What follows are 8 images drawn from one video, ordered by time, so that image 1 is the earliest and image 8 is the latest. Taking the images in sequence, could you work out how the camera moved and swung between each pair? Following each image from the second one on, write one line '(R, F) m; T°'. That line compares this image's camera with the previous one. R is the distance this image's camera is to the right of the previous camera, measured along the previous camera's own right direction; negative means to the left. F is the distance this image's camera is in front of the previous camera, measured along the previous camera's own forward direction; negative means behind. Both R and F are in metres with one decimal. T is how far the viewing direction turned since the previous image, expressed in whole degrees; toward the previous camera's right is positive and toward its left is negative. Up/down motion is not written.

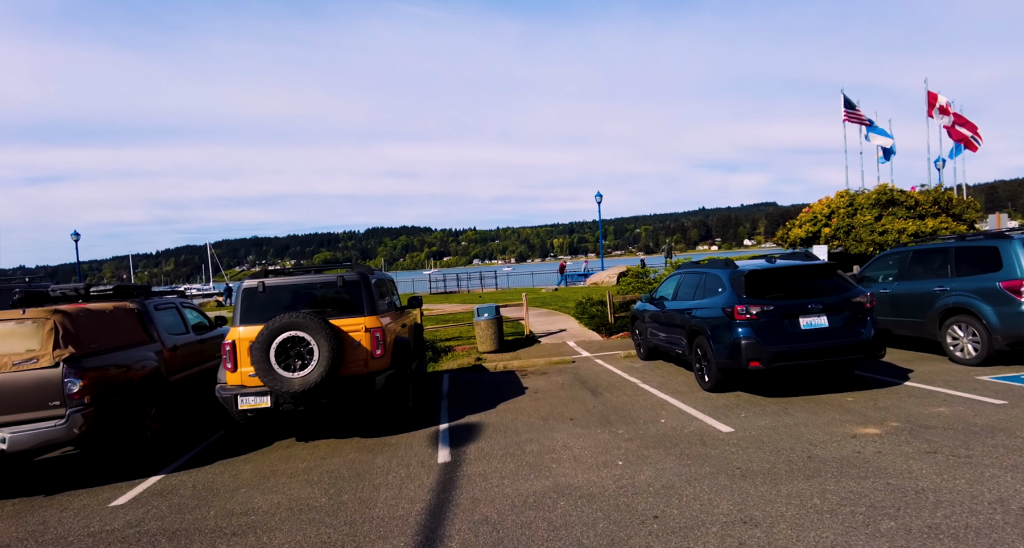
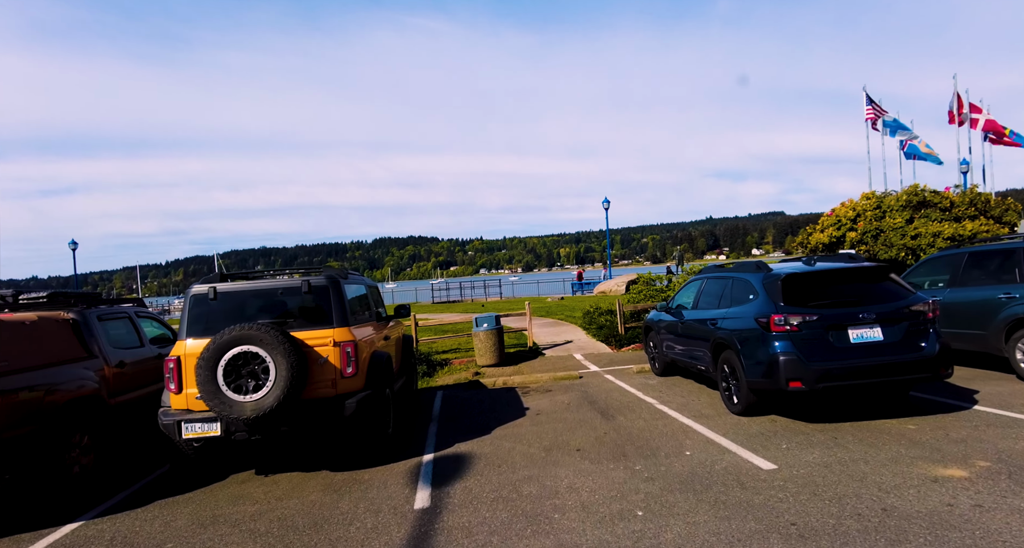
(+0.1, +1.0) m; -1°
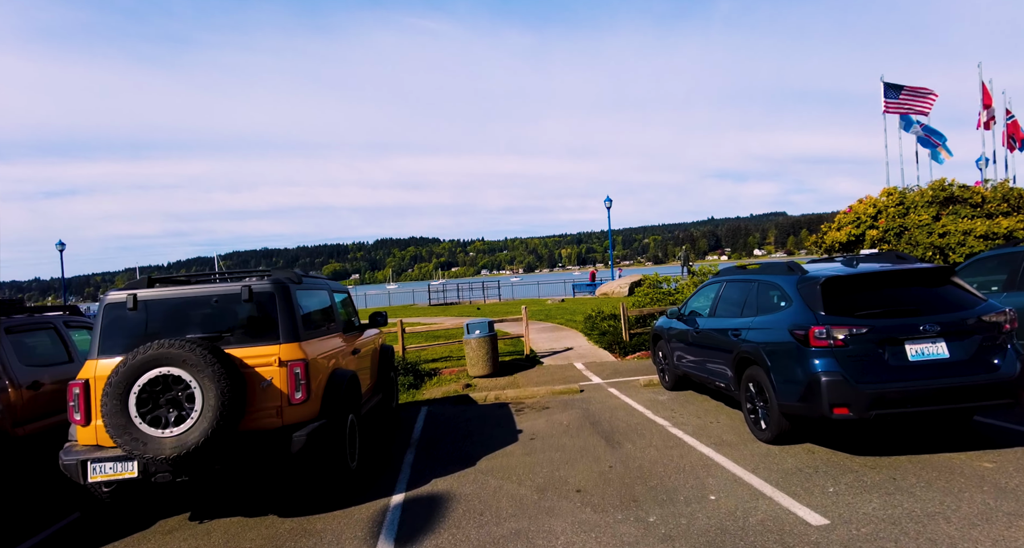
(+0.1, +1.0) m; 0°
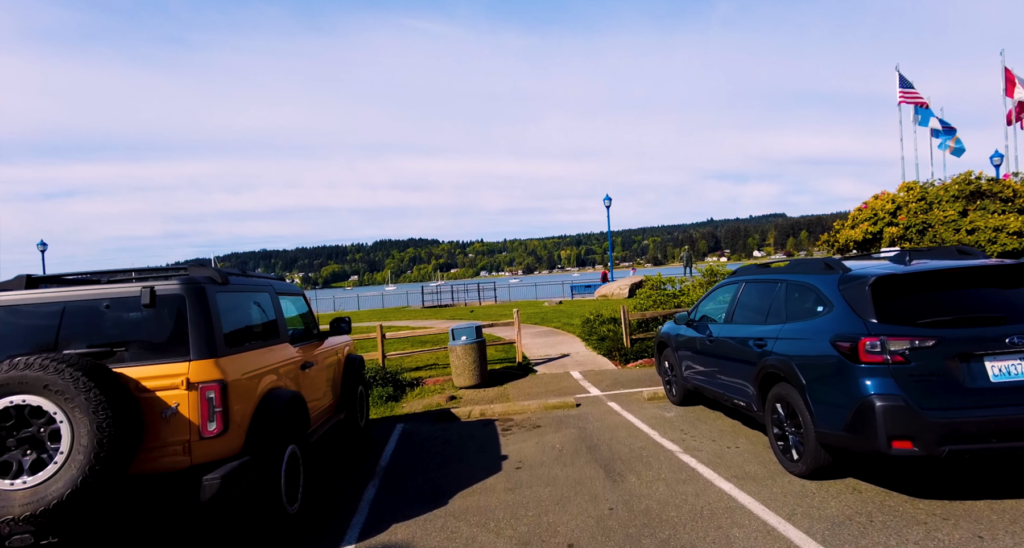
(+0.2, +1.0) m; 0°
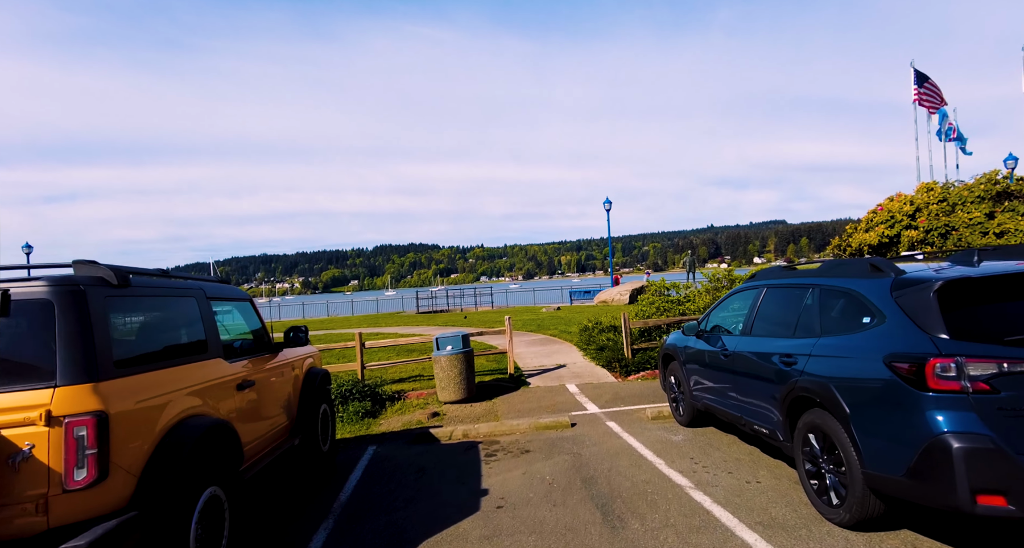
(+0.2, +0.9) m; 0°
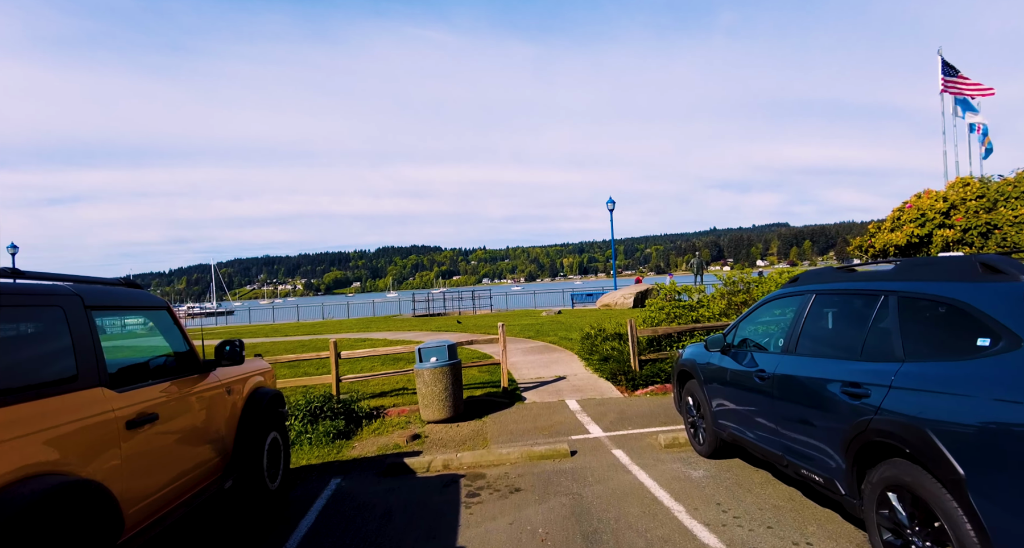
(+0.1, +1.1) m; 0°
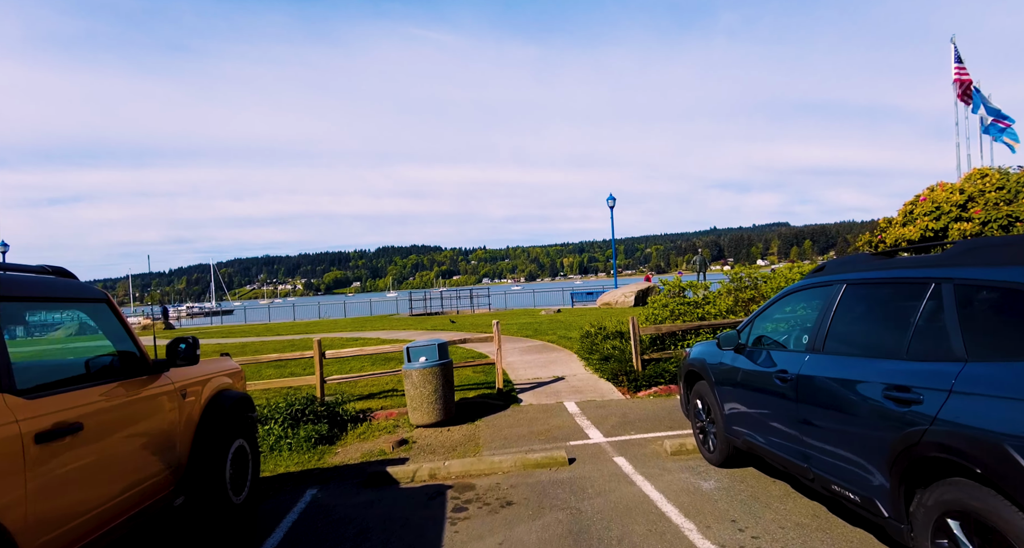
(+0.1, +0.5) m; 0°
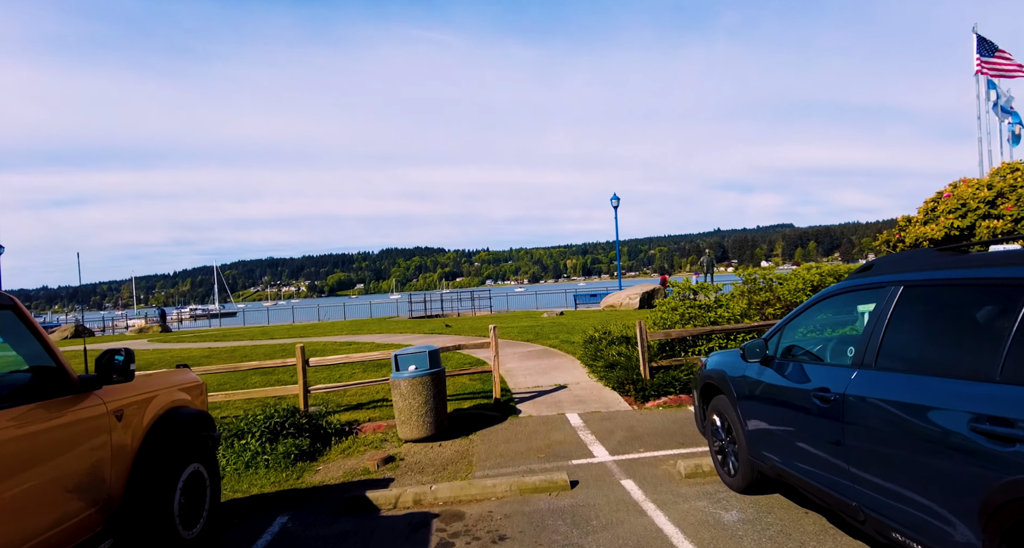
(+0.1, +0.6) m; 0°
